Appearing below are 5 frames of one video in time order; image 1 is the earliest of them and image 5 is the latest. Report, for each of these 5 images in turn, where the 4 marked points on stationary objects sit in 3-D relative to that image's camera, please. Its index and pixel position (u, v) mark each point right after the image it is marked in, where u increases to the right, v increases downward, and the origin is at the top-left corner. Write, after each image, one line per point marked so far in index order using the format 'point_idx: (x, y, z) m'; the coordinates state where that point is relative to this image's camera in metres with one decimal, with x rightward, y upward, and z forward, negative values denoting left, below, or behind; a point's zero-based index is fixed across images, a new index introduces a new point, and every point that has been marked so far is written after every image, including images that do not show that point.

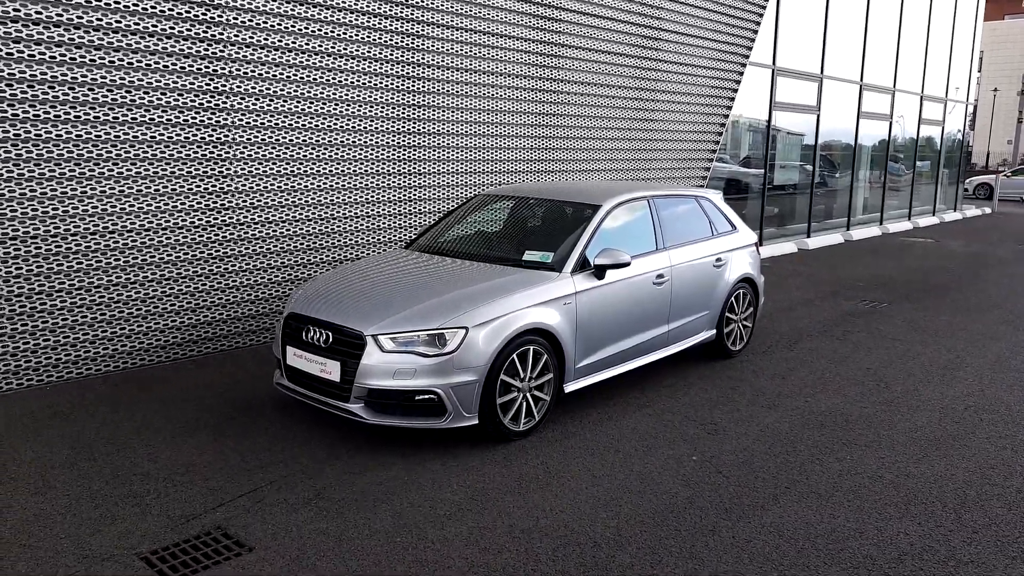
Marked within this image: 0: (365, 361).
0: (-0.8, -0.4, +4.3) m
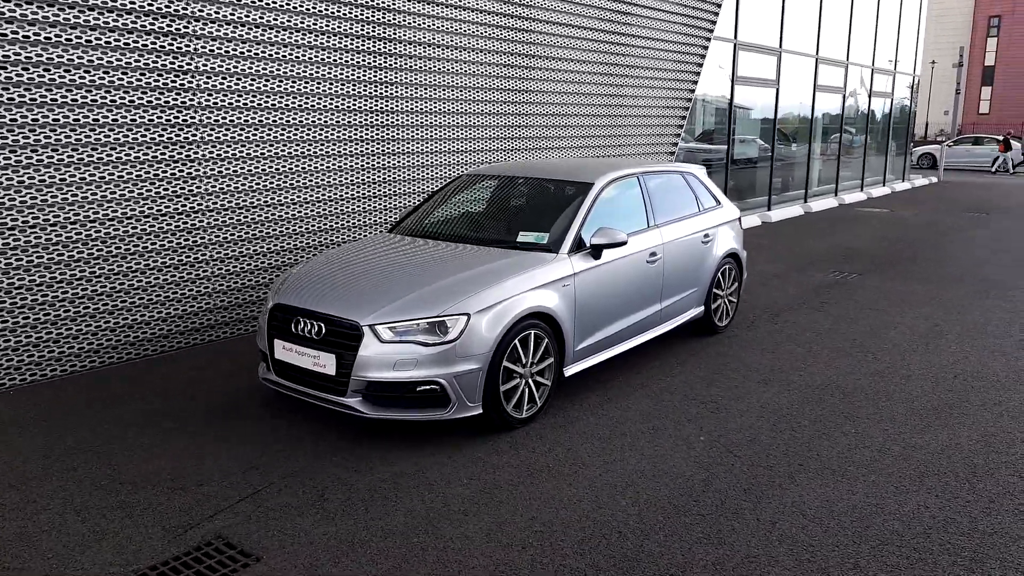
0: (-0.7, -0.3, +4.1) m
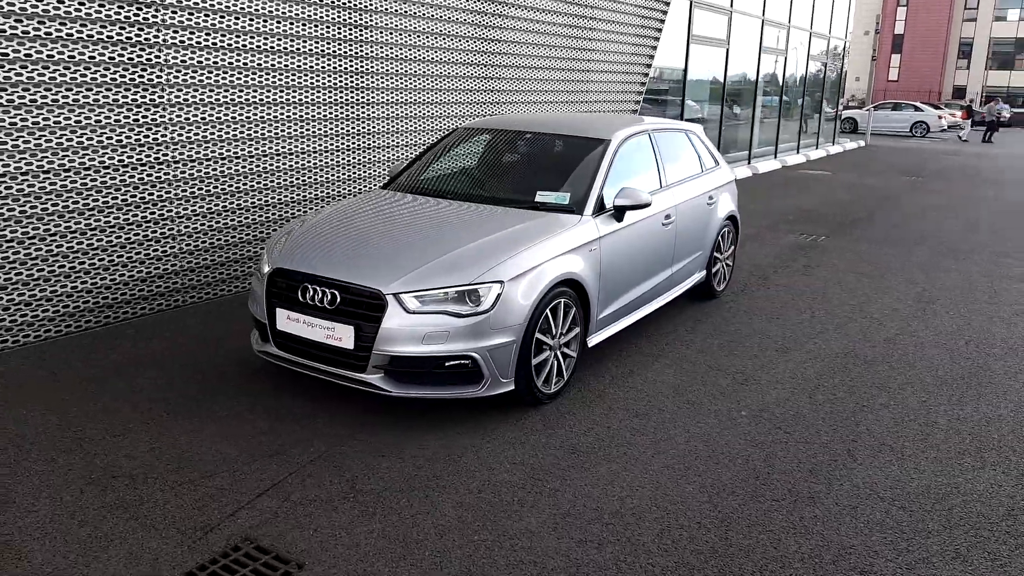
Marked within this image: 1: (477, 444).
0: (-0.6, -0.2, +3.7) m
1: (-0.2, -0.7, +3.7) m
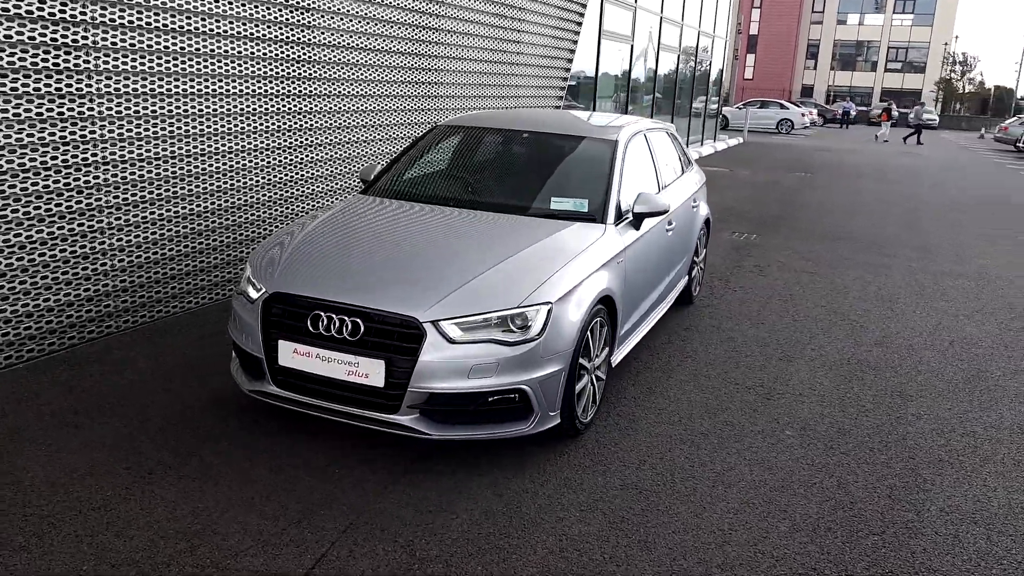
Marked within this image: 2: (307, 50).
0: (-0.3, -0.3, +3.2) m
1: (+0.1, -0.8, +3.3) m
2: (-1.6, +1.8, +6.3) m
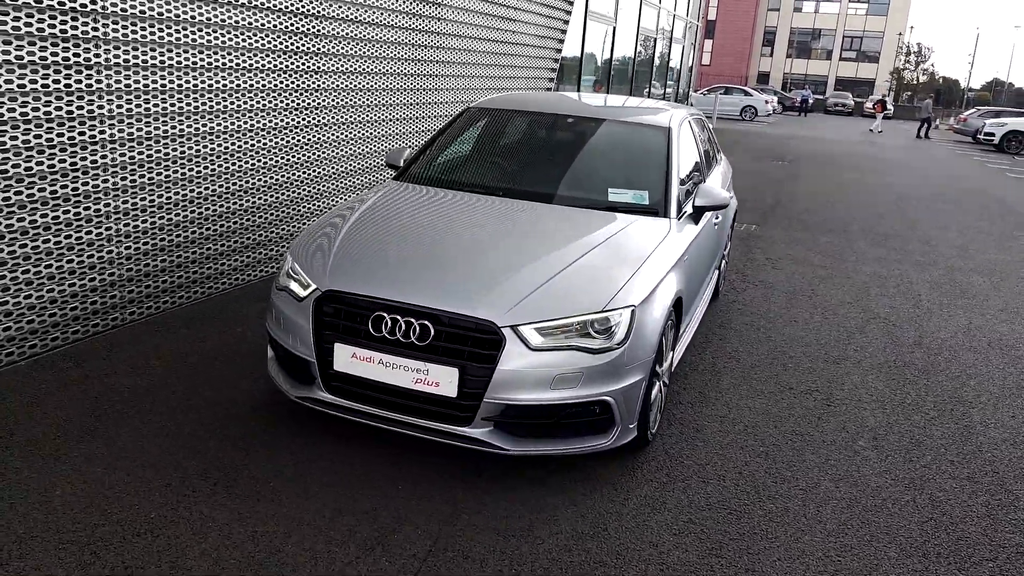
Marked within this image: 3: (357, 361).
0: (0.0, -0.3, +2.9) m
1: (+0.4, -0.8, +3.0) m
2: (-1.4, +1.9, +5.8) m
3: (-0.6, -0.3, +3.0) m
